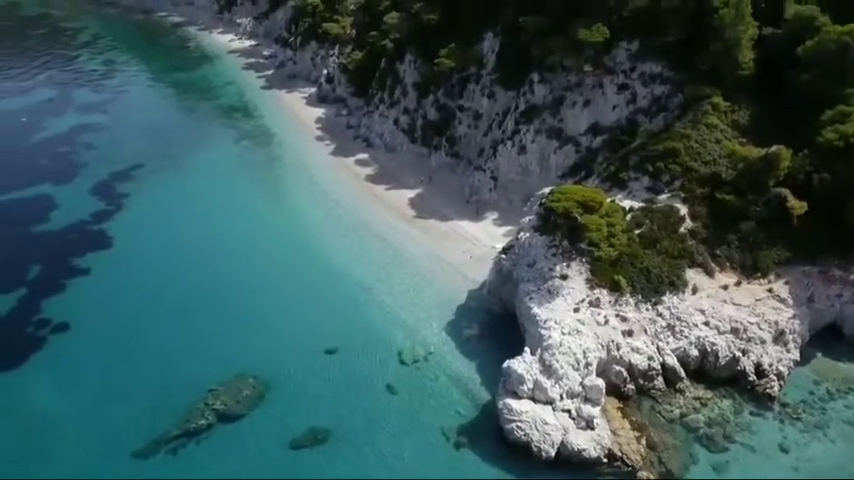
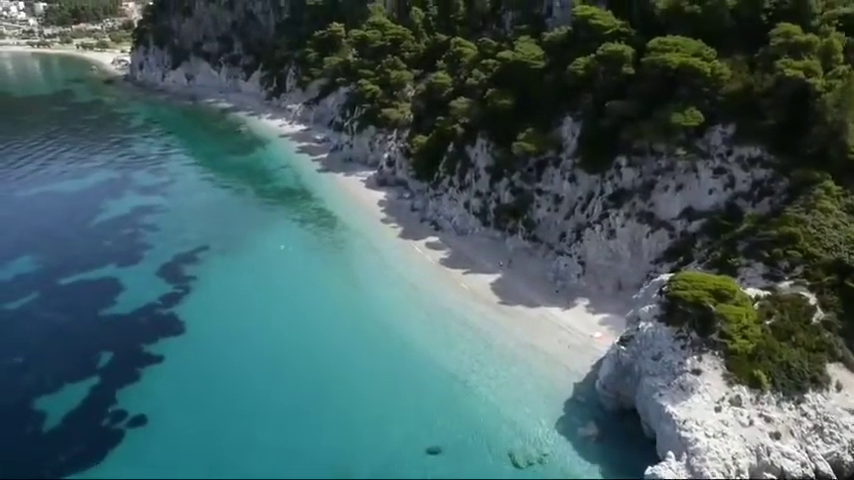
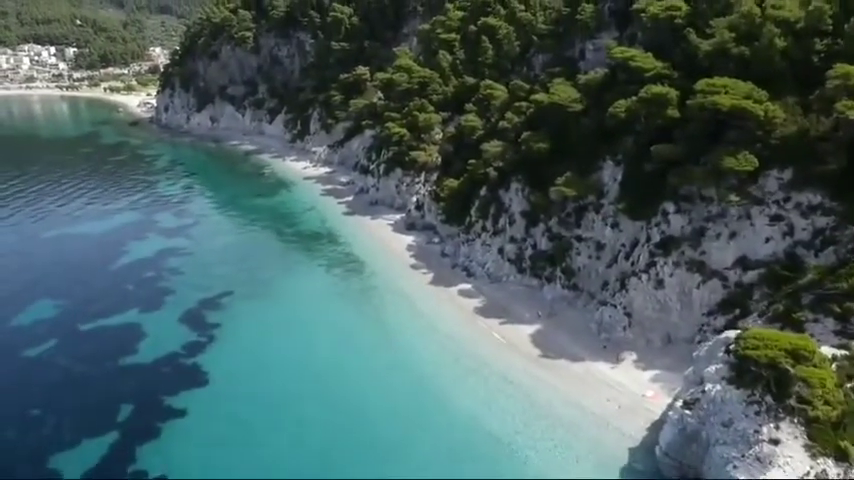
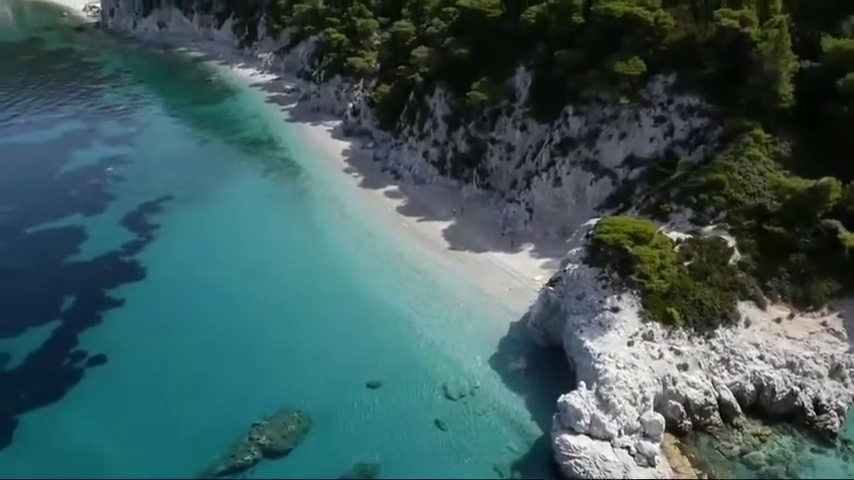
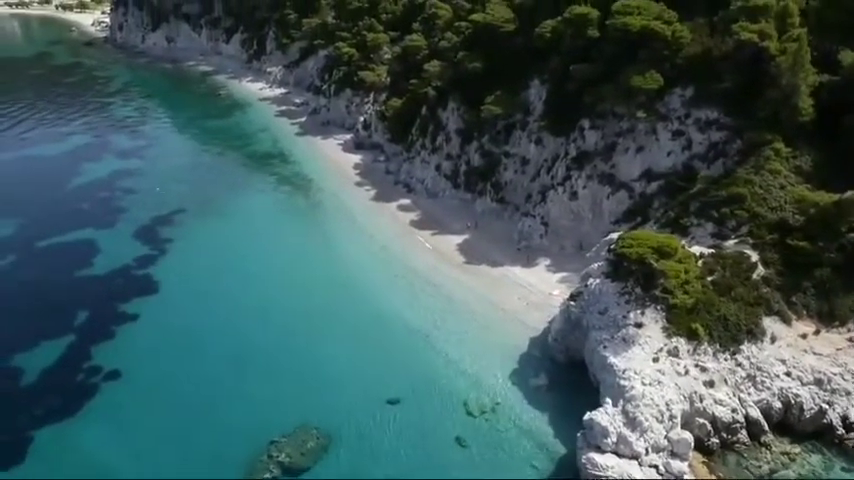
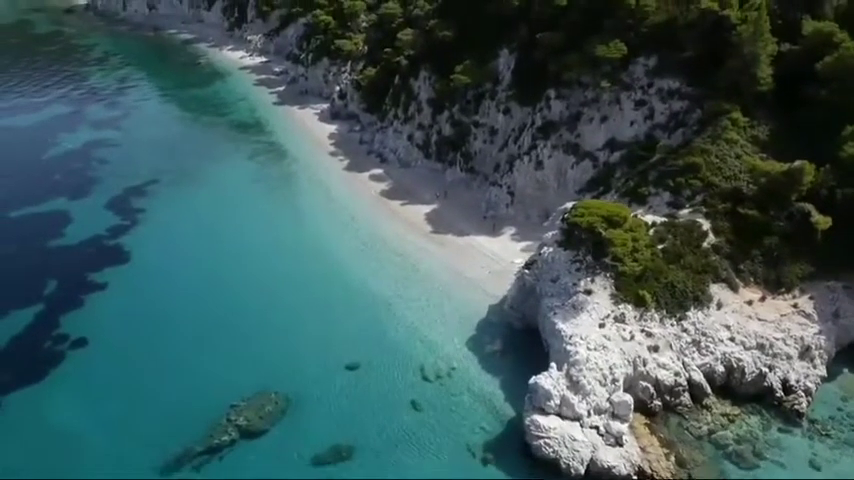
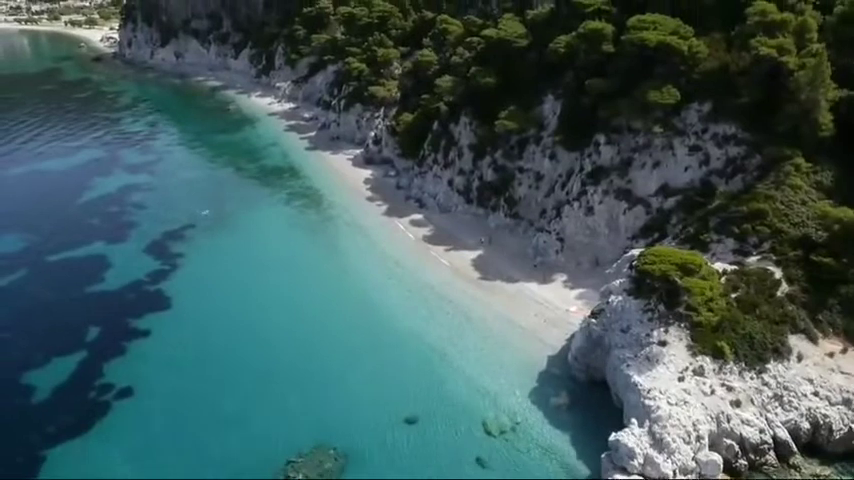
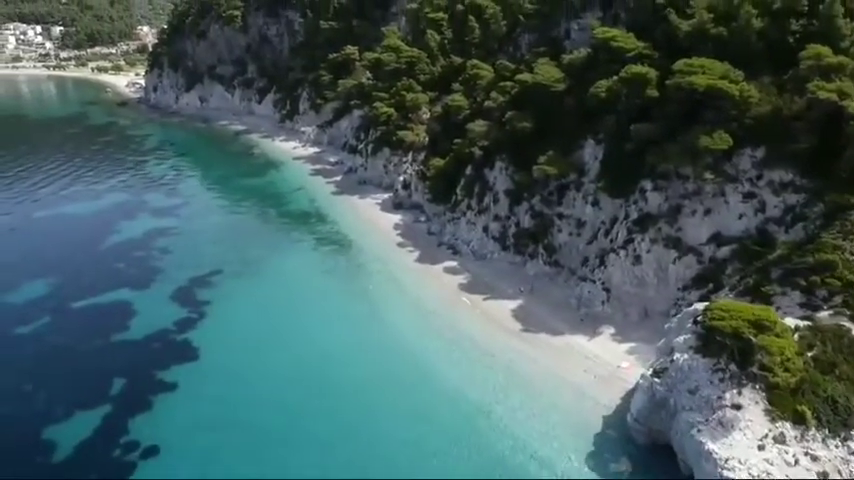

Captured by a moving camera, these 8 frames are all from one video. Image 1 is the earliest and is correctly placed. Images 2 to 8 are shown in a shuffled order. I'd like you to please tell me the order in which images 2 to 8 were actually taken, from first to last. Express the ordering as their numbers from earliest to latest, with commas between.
6, 4, 5, 7, 2, 8, 3
